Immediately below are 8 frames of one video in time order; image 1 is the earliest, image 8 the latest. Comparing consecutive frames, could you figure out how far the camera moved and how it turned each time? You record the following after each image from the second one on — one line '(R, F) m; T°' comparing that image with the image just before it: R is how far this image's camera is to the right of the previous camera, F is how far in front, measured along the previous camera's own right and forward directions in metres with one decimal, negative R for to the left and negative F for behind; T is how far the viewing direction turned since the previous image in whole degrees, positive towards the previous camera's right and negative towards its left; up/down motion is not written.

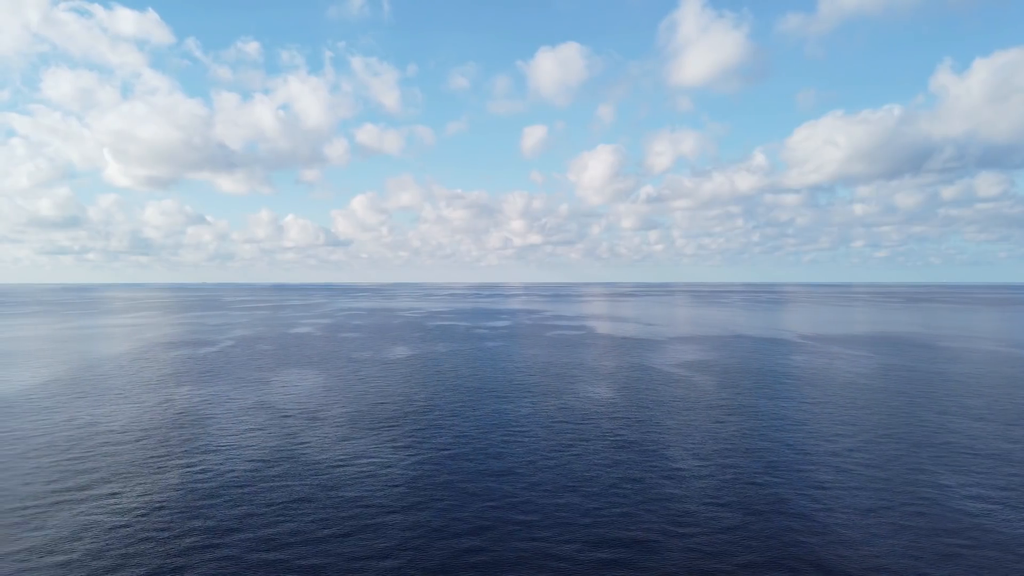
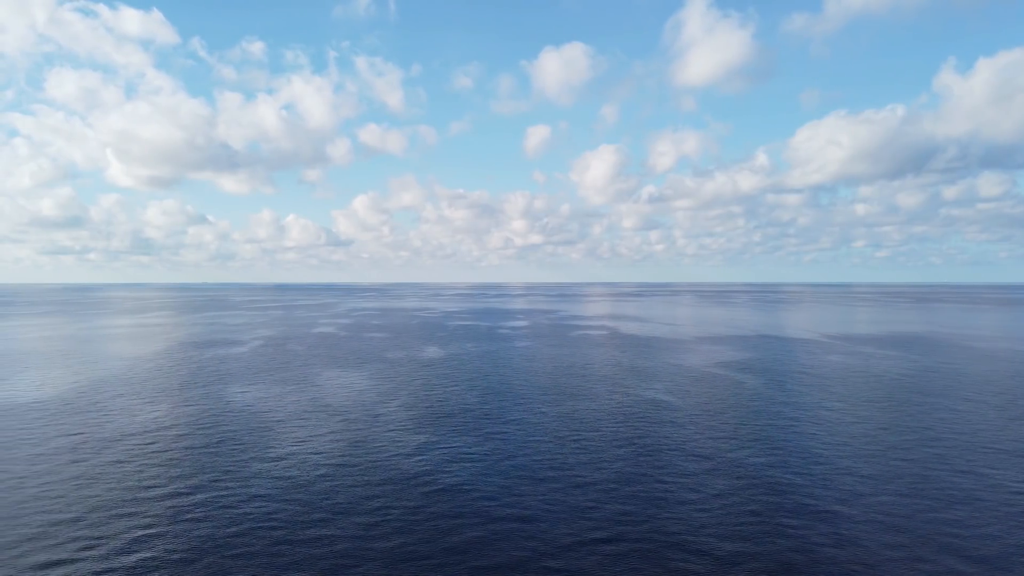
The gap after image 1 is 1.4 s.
(-5.7, +0.2) m; 0°
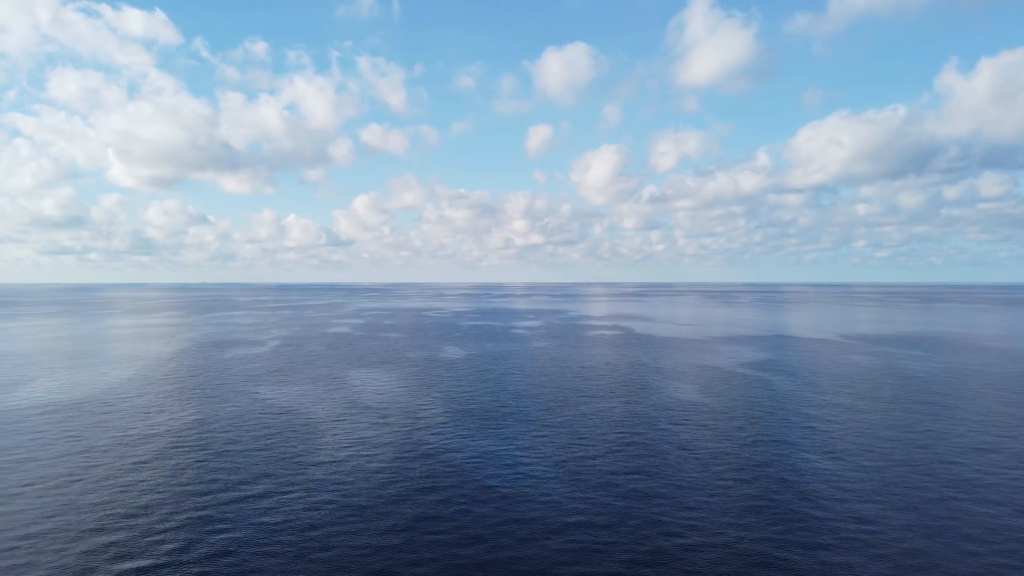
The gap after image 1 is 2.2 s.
(-3.7, 0.0) m; 0°
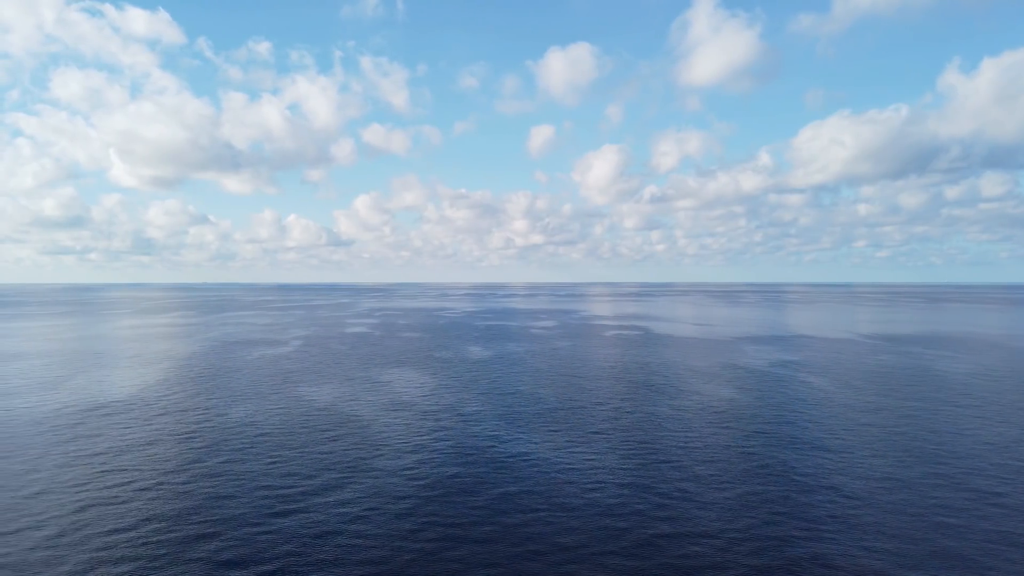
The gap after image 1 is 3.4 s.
(-4.6, +0.1) m; 0°
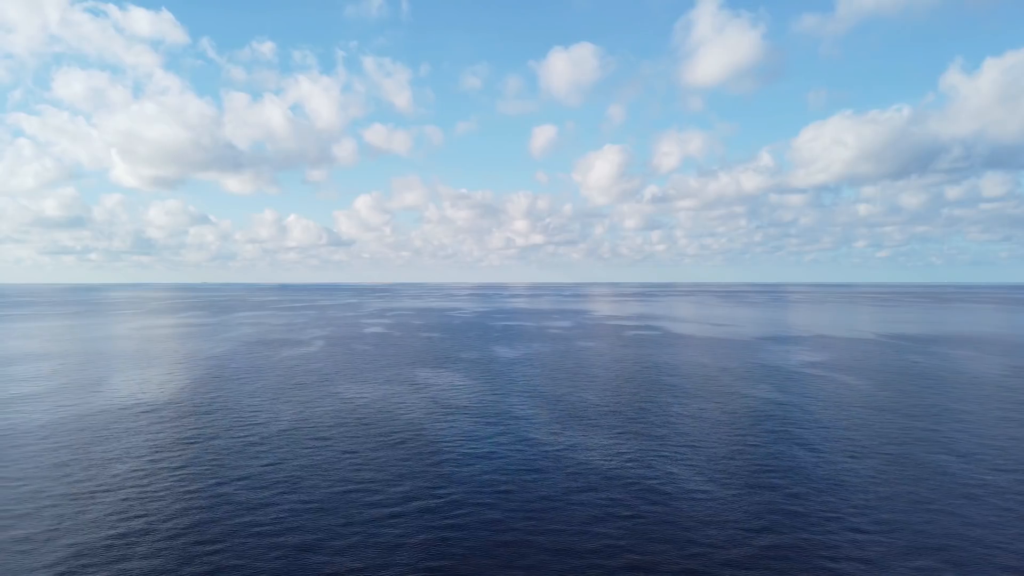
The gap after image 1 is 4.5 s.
(-4.8, 0.0) m; 0°
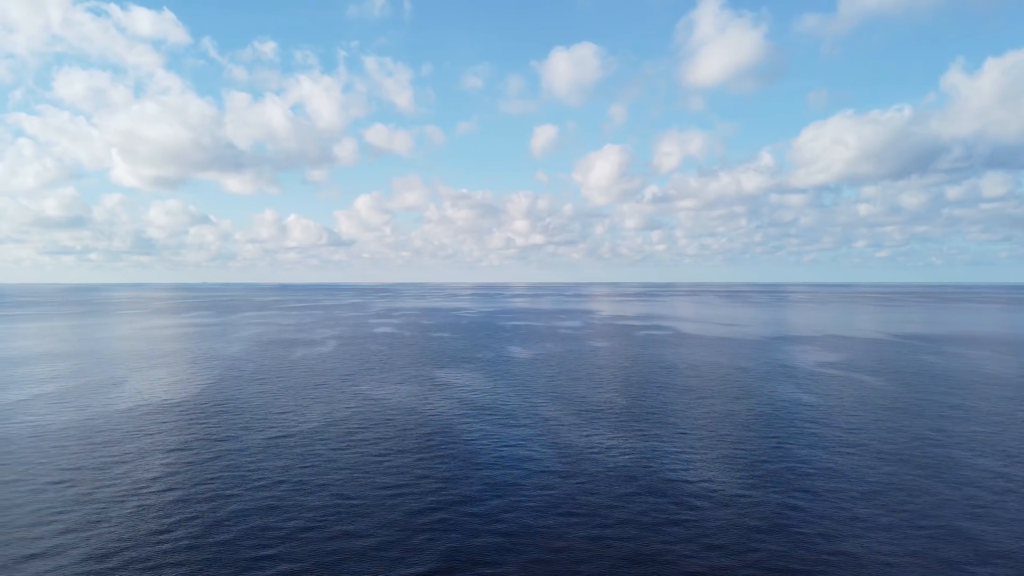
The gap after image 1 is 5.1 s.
(-2.6, 0.0) m; 0°
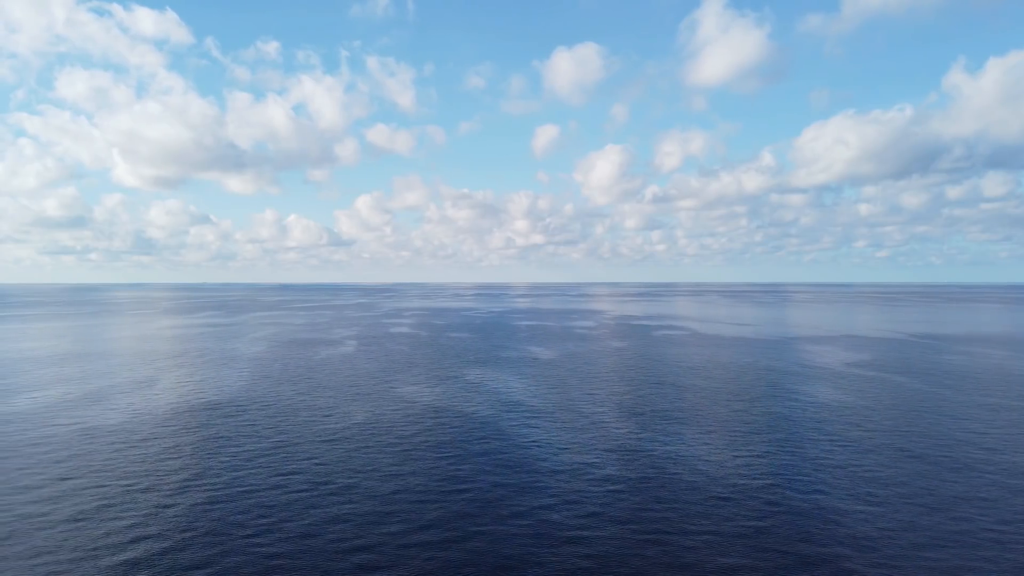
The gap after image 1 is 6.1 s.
(-4.1, 0.0) m; 0°
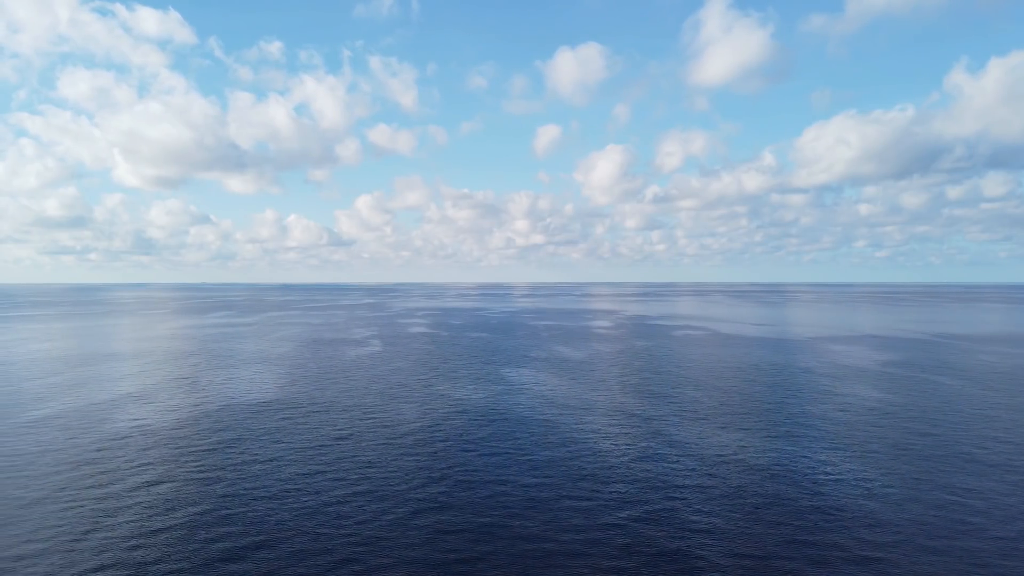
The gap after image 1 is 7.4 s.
(-5.0, +0.1) m; 0°
